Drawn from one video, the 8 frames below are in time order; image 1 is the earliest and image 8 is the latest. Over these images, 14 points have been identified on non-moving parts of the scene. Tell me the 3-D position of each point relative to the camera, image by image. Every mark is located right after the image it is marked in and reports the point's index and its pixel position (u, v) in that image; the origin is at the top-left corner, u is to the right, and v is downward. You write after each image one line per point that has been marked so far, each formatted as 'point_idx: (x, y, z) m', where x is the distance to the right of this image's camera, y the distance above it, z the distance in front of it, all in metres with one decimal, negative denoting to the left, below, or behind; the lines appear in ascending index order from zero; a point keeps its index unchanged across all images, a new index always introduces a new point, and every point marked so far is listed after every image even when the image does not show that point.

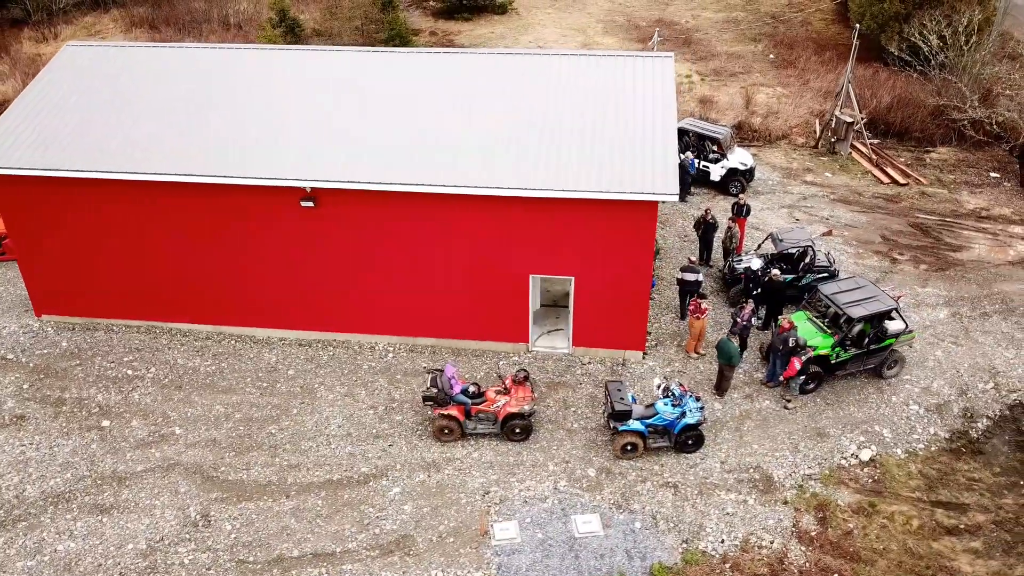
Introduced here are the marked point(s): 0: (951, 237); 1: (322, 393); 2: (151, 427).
0: (+8.6, +1.0, +15.6) m
1: (-2.7, -1.5, +11.4) m
2: (-4.9, -1.9, +10.9) m
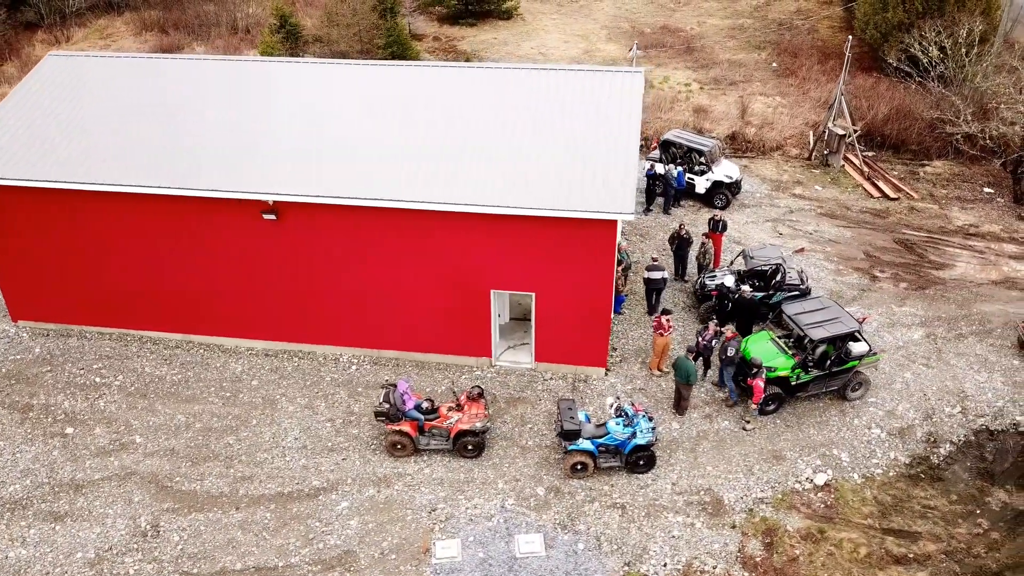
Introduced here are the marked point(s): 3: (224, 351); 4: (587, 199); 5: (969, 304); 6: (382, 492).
0: (+8.1, +0.6, +15.4) m
1: (-3.3, -1.7, +11.4) m
2: (-5.5, -2.0, +11.1) m
3: (-4.5, -1.0, +12.6) m
4: (+1.0, +1.2, +10.6) m
5: (+7.8, -0.3, +13.7) m
6: (-1.6, -2.5, +10.0) m
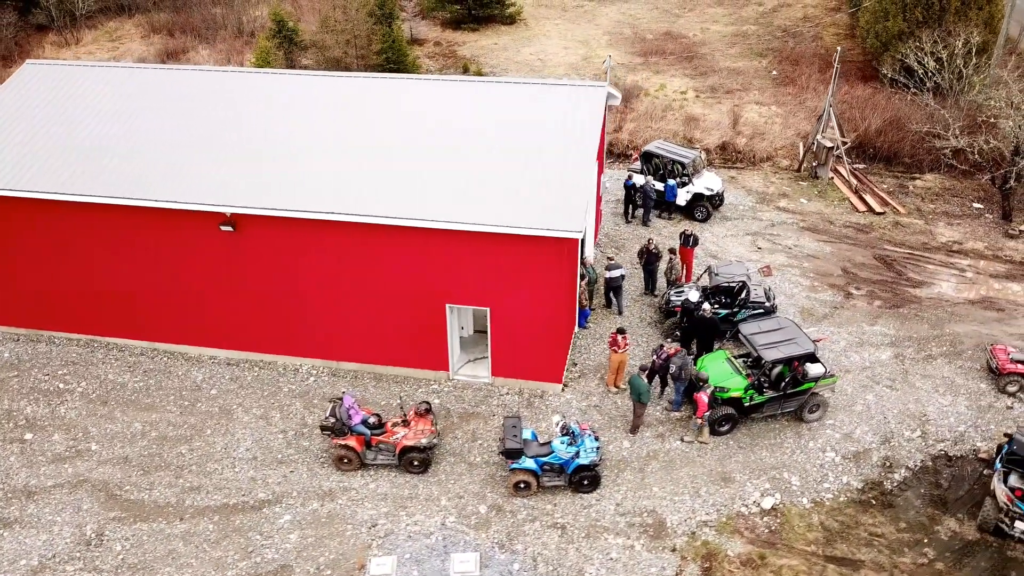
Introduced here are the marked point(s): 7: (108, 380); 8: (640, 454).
0: (+7.6, +0.3, +15.2) m
1: (-3.9, -1.8, +11.5) m
2: (-6.2, -2.1, +11.2) m
3: (-5.2, -1.1, +12.7) m
4: (+0.3, +1.0, +10.6) m
5: (+7.2, -0.6, +13.5) m
6: (-2.3, -2.7, +10.0) m
7: (-6.2, -1.4, +12.3) m
8: (+1.7, -2.2, +10.7) m
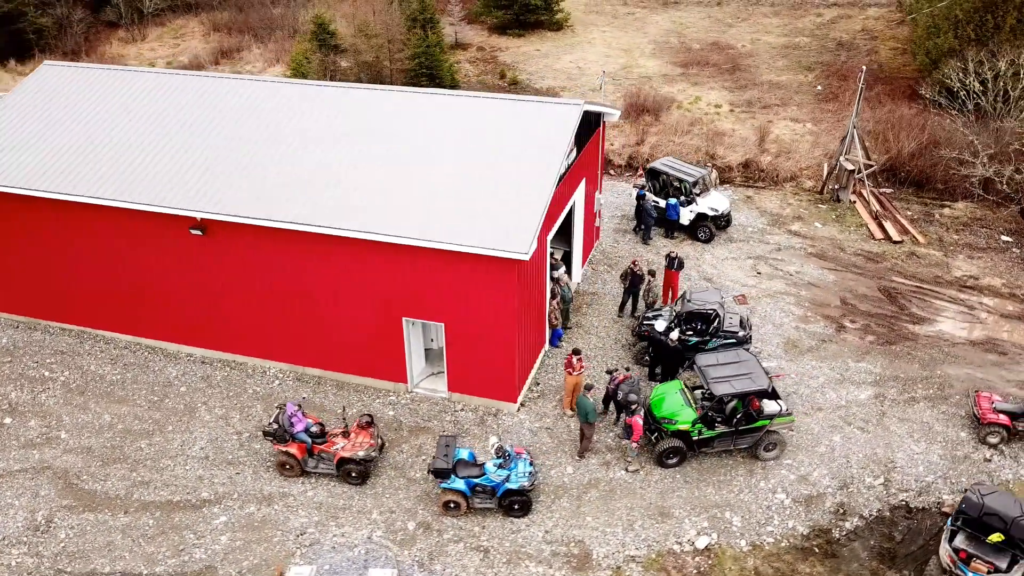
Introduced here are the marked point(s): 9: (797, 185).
0: (+7.3, -0.3, +14.4) m
1: (-4.6, -1.9, +11.9) m
2: (-6.9, -2.1, +11.8) m
3: (-5.7, -1.1, +13.1) m
4: (-0.3, +0.7, +10.5) m
5: (+6.7, -1.2, +12.8) m
6: (-3.2, -2.8, +10.2) m
7: (-6.8, -1.3, +12.8) m
8: (+0.9, -2.5, +10.6) m
9: (+6.9, +2.5, +19.5) m
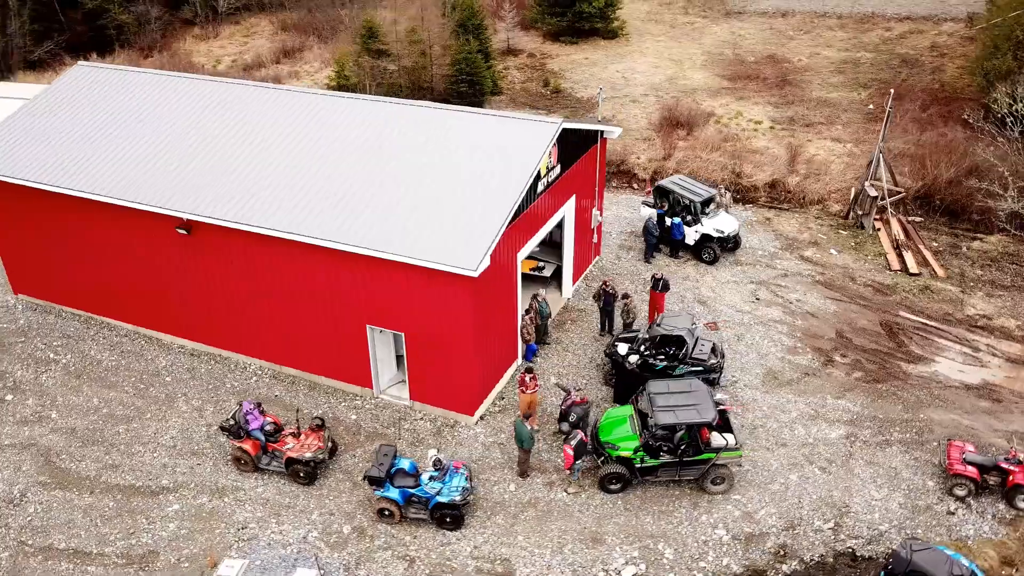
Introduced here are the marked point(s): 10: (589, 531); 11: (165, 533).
0: (+7.0, -1.0, +13.8) m
1: (-5.2, -1.8, +12.5) m
2: (-7.5, -1.9, +12.6) m
3: (-6.1, -1.0, +13.9) m
4: (-0.9, +0.5, +10.7) m
5: (+6.2, -1.8, +12.2) m
6: (-4.0, -2.9, +10.7) m
7: (-7.2, -1.2, +13.7) m
8: (+0.1, -2.8, +10.6) m
9: (+7.3, +1.9, +18.8) m
10: (+1.0, -3.1, +10.2) m
11: (-4.4, -3.1, +10.3) m
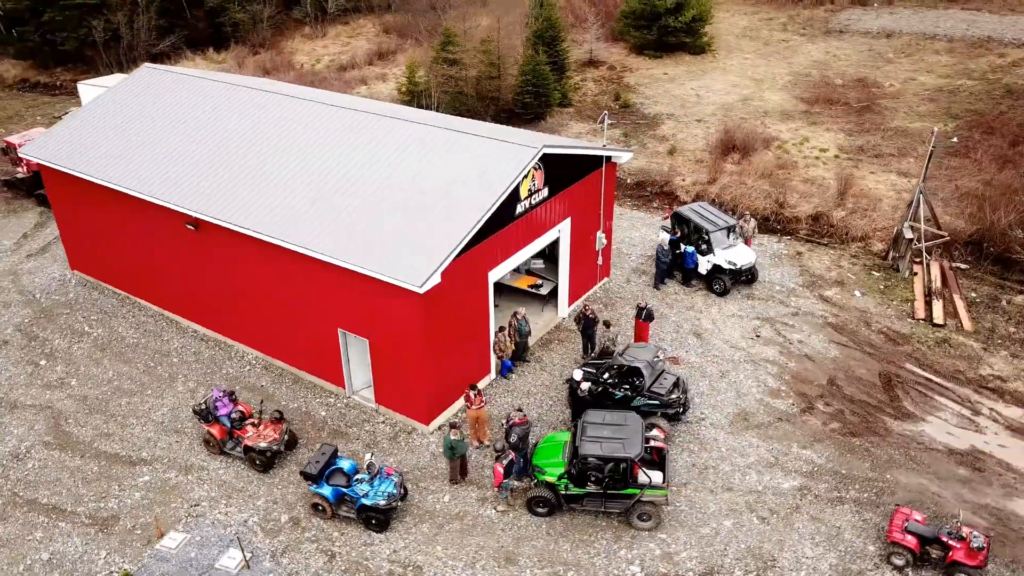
0: (+6.6, -1.8, +13.1) m
1: (-5.7, -1.6, +13.7) m
2: (-7.9, -1.5, +14.2) m
3: (-6.3, -0.8, +15.1) m
4: (-1.5, +0.3, +11.2) m
5: (+5.5, -2.6, +11.6) m
6: (-4.9, -2.8, +11.7) m
7: (-7.4, -0.8, +15.1) m
8: (-0.8, -3.1, +11.0) m
9: (+7.9, +0.9, +18.0) m
10: (-0.1, -3.4, +10.4) m
11: (-5.4, -3.0, +11.4) m
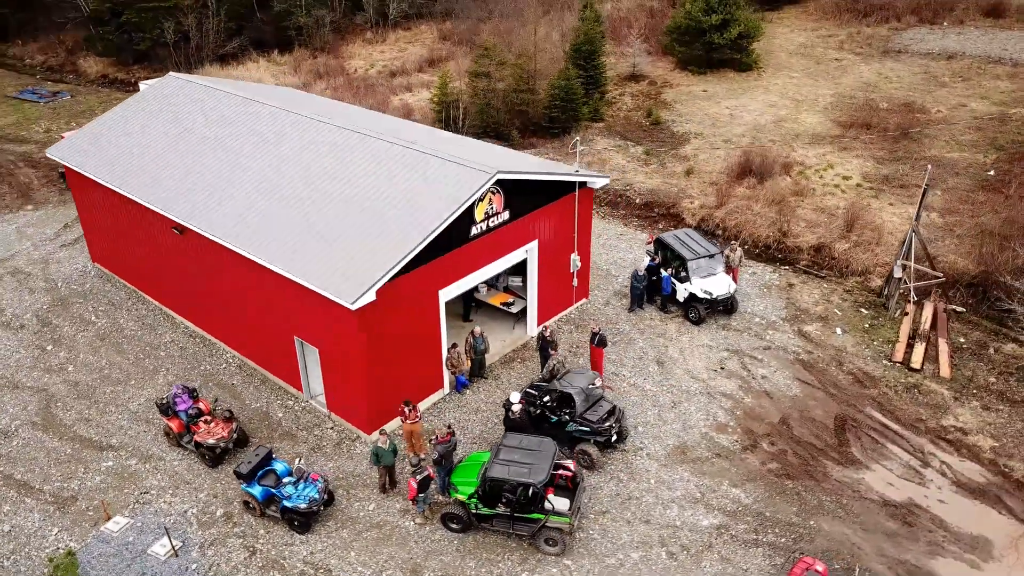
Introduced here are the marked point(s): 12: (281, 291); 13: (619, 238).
0: (+5.6, -2.5, +12.8) m
1: (-6.5, -1.6, +14.7) m
2: (-8.6, -1.4, +15.4) m
3: (-6.9, -0.7, +16.2) m
4: (-2.5, +0.1, +11.8) m
5: (+4.4, -3.2, +11.5) m
6: (-5.9, -2.8, +12.7) m
7: (-8.0, -0.7, +16.3) m
8: (-2.0, -3.3, +11.5) m
9: (+7.6, +0.1, +17.6) m
10: (-1.3, -3.7, +10.9) m
11: (-6.5, -3.0, +12.4) m
12: (-3.7, -0.1, +13.0) m
13: (+2.6, +1.2, +19.8) m
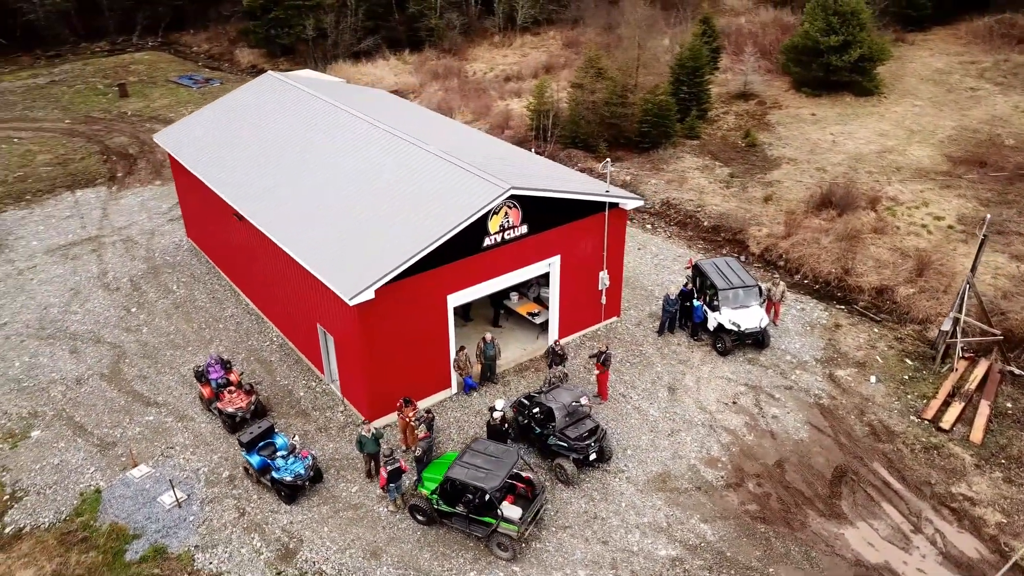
0: (+5.3, -3.3, +12.3) m
1: (-6.1, -1.2, +16.3) m
2: (-8.1, -0.7, +17.4) m
3: (-6.1, -0.3, +17.9) m
4: (-2.5, +0.2, +12.8) m
5: (+3.8, -3.8, +11.3) m
6: (-6.1, -2.4, +14.3) m
7: (-7.2, -0.2, +18.2) m
8: (-2.5, -3.3, +12.4) m
9: (+8.4, -0.9, +16.6) m
10: (-2.0, -3.8, +11.7) m
11: (-6.7, -2.6, +14.1) m
12: (-3.5, +0.1, +14.1) m
13: (+4.0, +0.7, +19.7) m
